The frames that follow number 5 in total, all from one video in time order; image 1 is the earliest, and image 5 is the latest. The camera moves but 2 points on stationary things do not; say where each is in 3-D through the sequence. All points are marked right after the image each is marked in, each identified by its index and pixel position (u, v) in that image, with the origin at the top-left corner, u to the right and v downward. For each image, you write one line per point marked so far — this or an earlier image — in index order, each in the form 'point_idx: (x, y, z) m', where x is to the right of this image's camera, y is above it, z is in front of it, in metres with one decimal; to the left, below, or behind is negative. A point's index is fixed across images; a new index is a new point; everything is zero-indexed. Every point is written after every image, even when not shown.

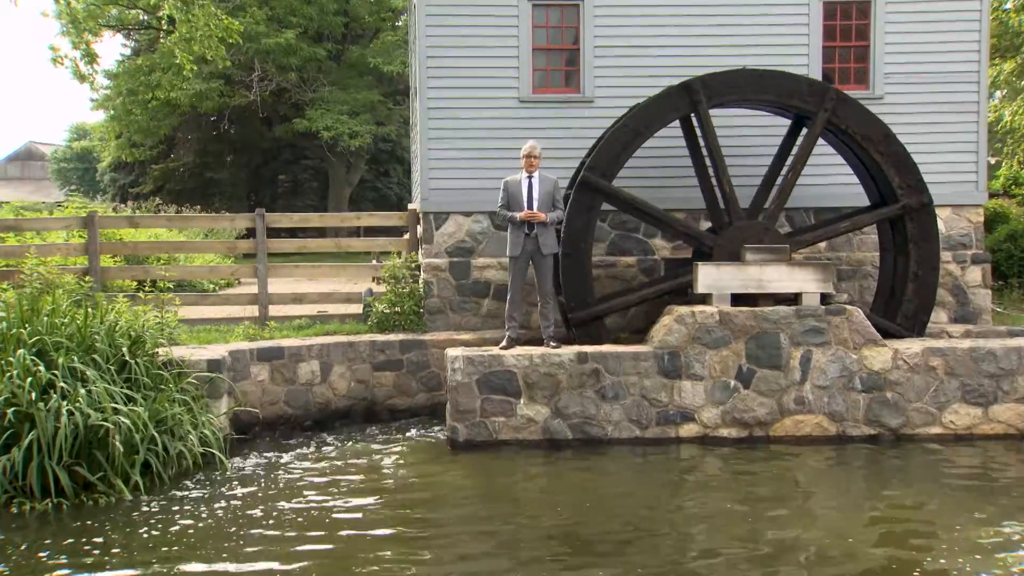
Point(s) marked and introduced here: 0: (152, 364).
0: (-2.5, -0.5, +6.0) m
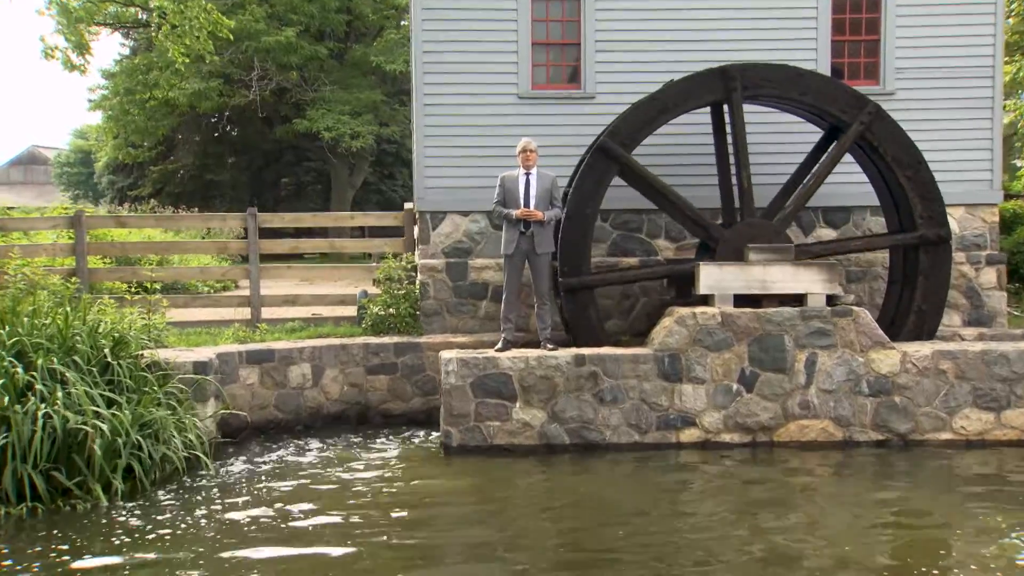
0: (-2.5, -0.5, +5.9) m
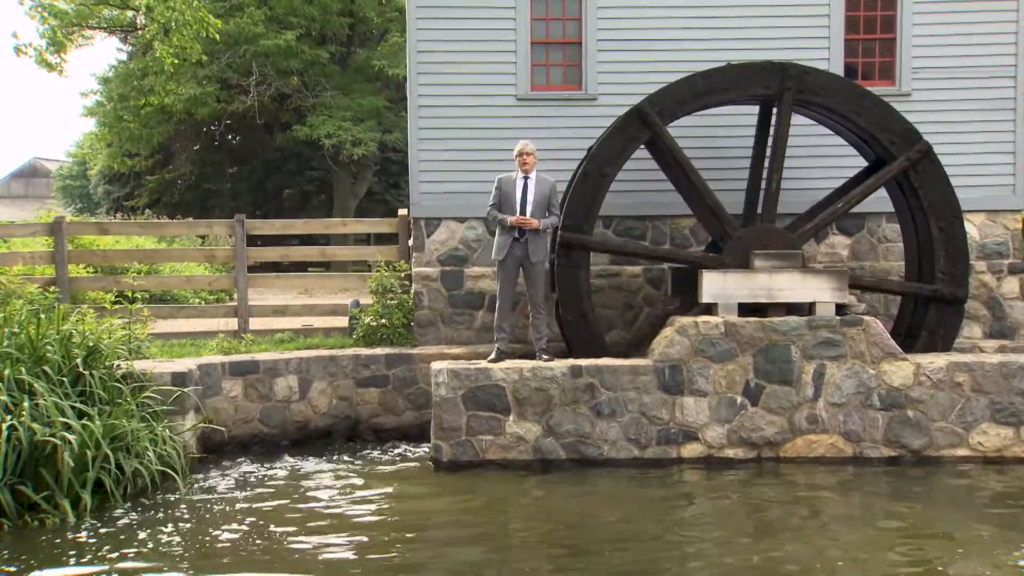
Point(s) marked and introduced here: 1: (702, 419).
0: (-2.6, -0.6, +5.6) m
1: (+1.4, -1.0, +6.5) m
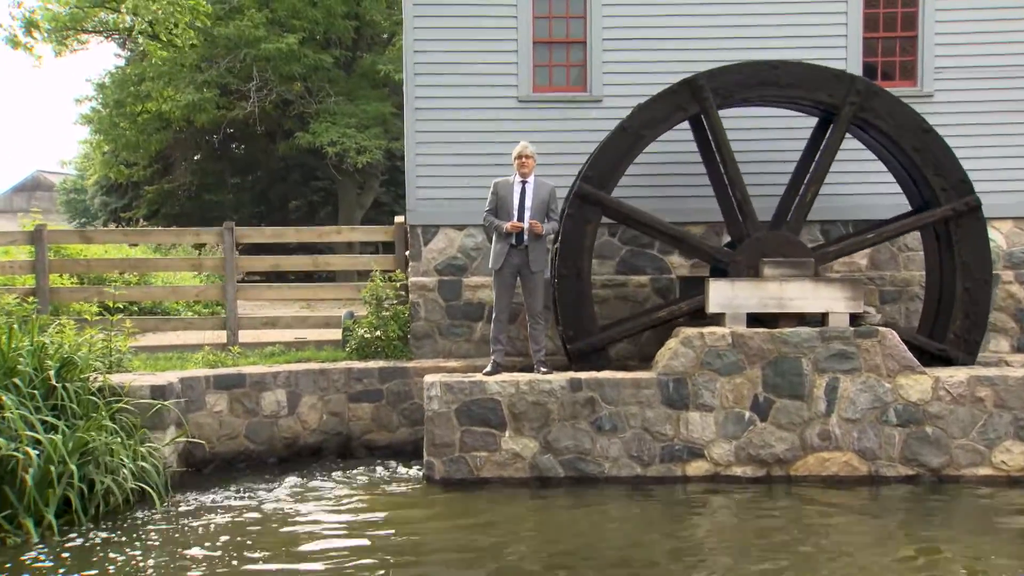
0: (-2.6, -0.6, +5.4) m
1: (+1.4, -1.0, +6.1) m
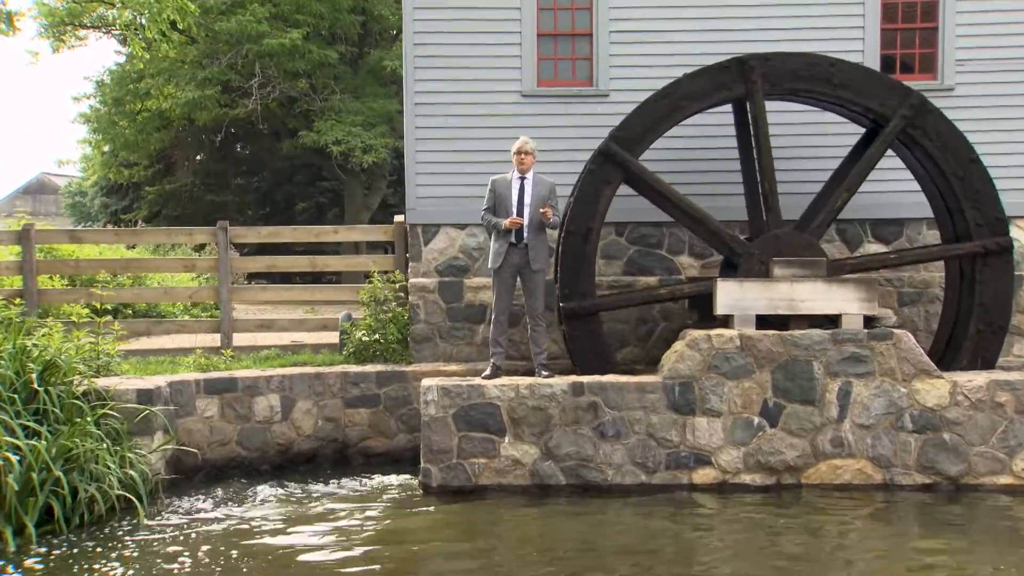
0: (-2.6, -0.6, +5.3) m
1: (+1.4, -1.0, +5.9) m
